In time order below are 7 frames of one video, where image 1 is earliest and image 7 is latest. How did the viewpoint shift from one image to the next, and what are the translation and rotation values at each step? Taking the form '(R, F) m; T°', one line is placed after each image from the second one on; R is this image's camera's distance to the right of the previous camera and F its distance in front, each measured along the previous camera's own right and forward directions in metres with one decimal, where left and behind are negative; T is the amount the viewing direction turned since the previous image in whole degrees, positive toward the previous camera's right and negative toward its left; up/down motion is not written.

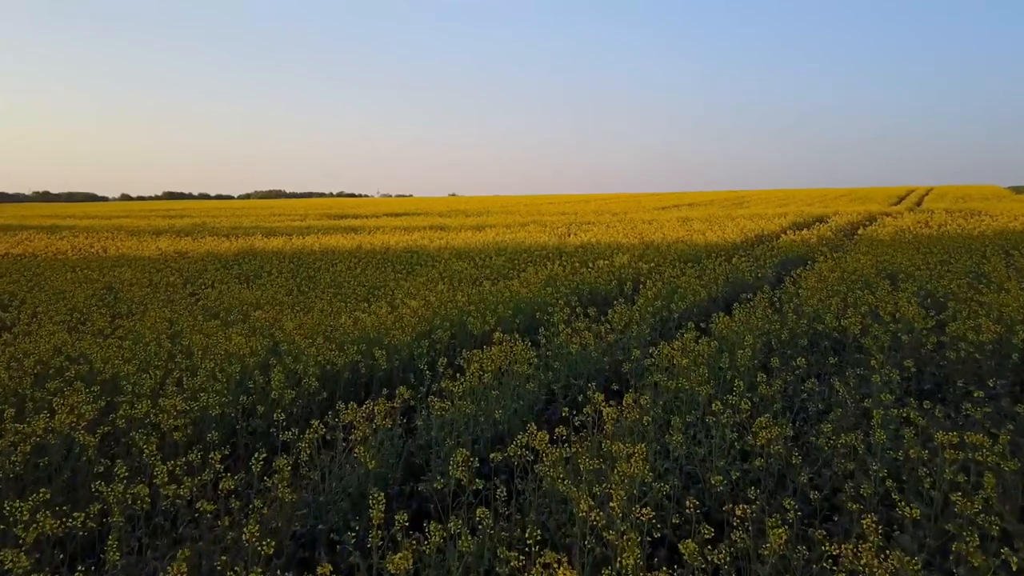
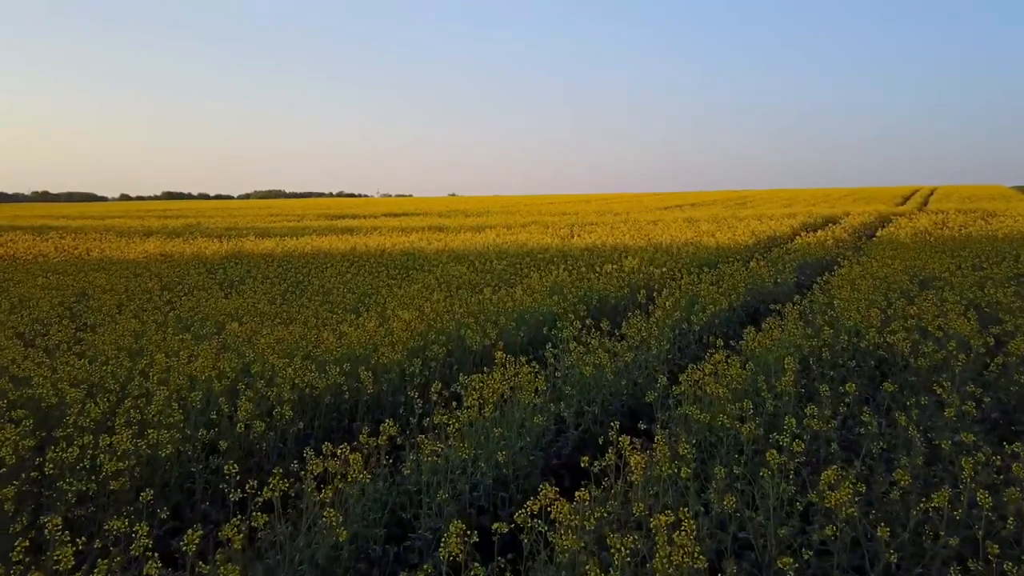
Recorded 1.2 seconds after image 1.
(0.0, +0.9) m; 0°
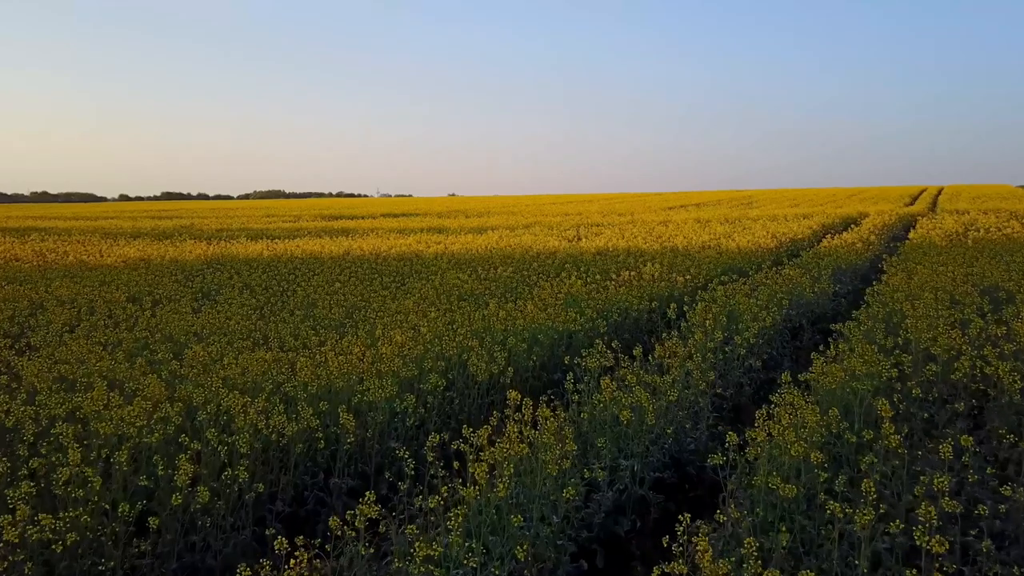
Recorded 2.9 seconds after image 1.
(-0.1, +1.2) m; 0°
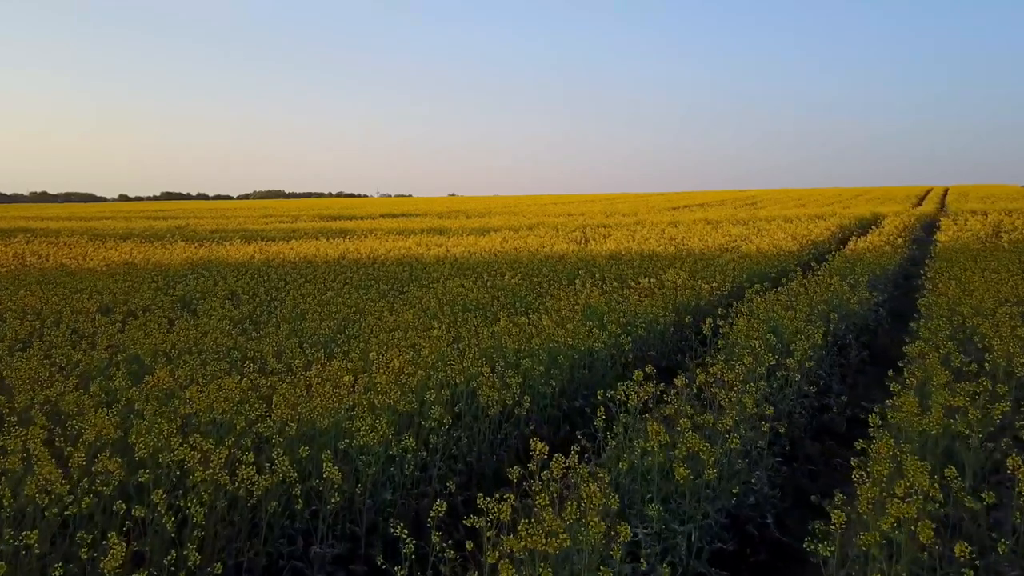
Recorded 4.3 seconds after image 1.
(-0.1, +1.0) m; 0°
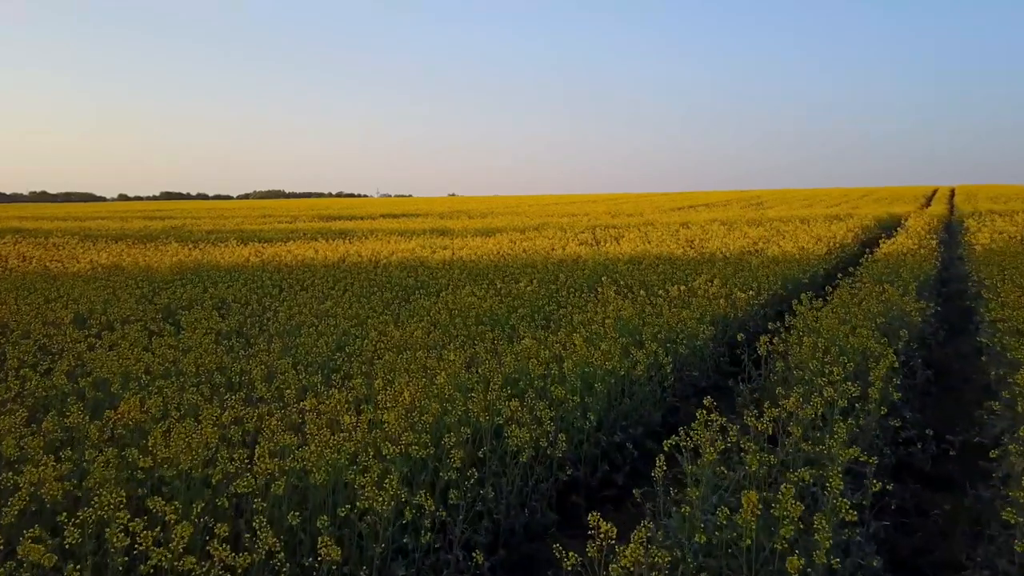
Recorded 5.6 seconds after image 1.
(-0.2, +0.9) m; 0°
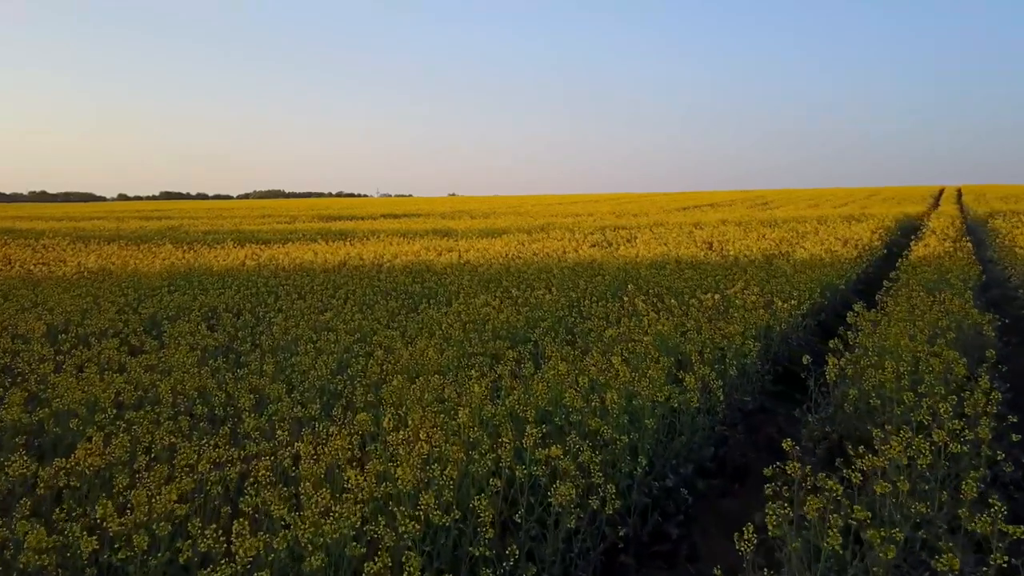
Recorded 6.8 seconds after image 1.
(-0.2, +0.9) m; 0°
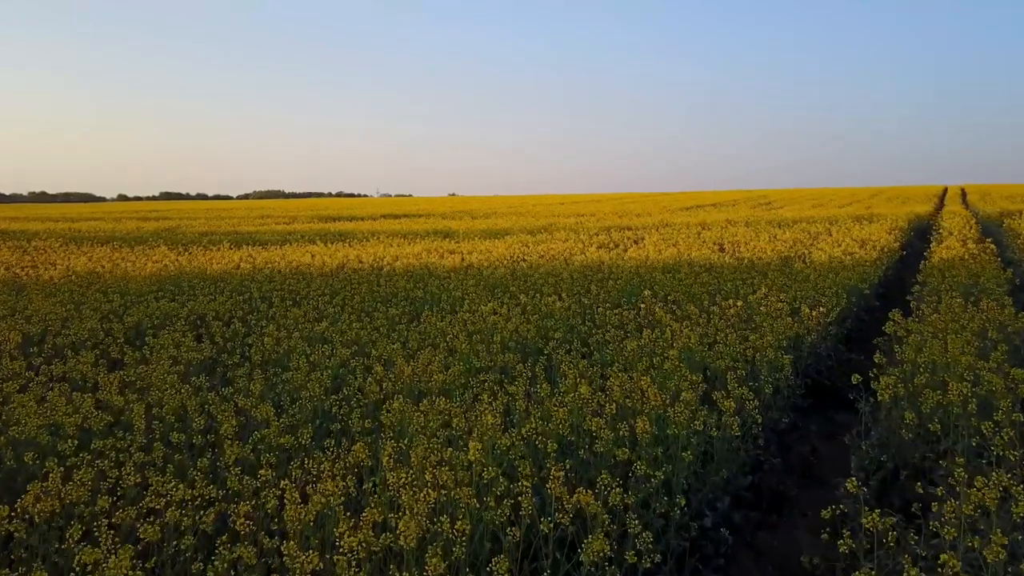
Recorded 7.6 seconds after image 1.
(-0.1, +0.6) m; 0°
